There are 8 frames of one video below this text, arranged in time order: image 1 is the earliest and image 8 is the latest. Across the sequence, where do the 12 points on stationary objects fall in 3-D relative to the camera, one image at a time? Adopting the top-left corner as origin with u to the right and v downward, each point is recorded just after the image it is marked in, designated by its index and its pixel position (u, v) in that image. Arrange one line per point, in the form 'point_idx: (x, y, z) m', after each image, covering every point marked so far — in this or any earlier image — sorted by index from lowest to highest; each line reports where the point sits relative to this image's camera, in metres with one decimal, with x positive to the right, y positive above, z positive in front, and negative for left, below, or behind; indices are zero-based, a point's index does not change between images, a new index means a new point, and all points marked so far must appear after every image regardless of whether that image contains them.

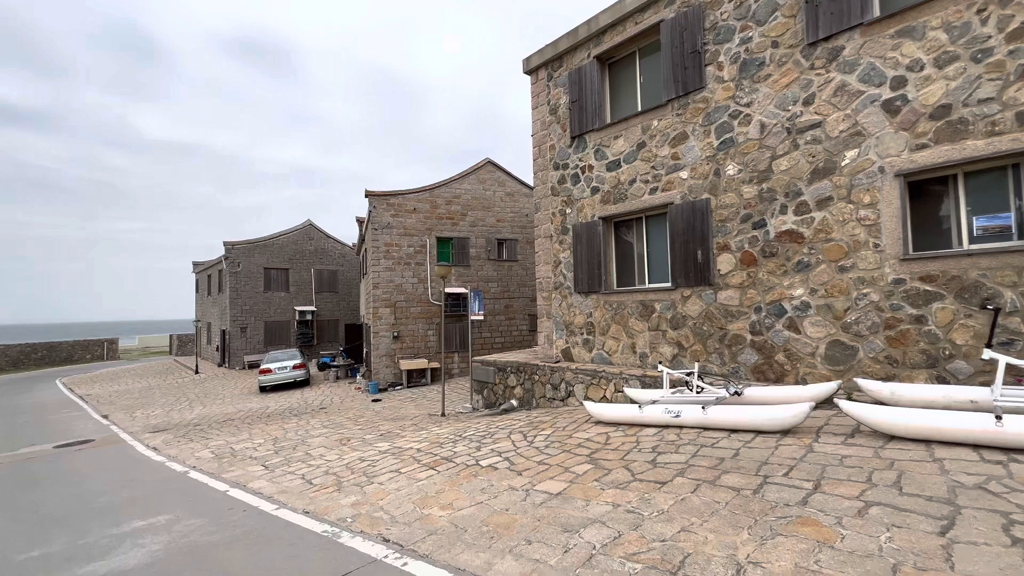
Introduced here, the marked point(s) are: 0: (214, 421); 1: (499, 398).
0: (-6.9, -3.1, +10.3) m
1: (-0.3, -2.1, +8.6) m
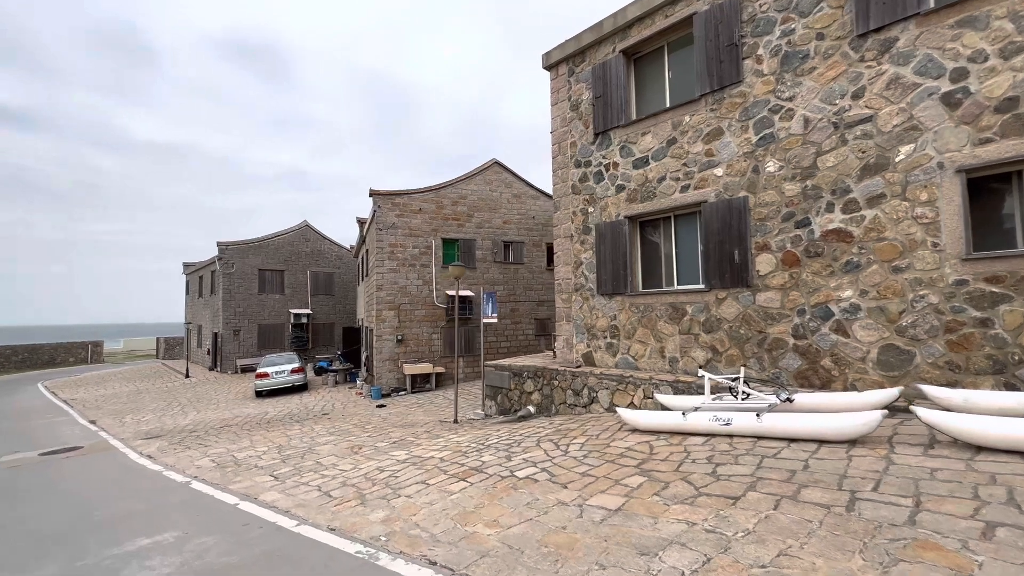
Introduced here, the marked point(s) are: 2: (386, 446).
0: (-6.7, -3.1, +9.9) m
1: (0.0, -2.2, +8.3) m
2: (-1.9, -2.4, +6.8) m
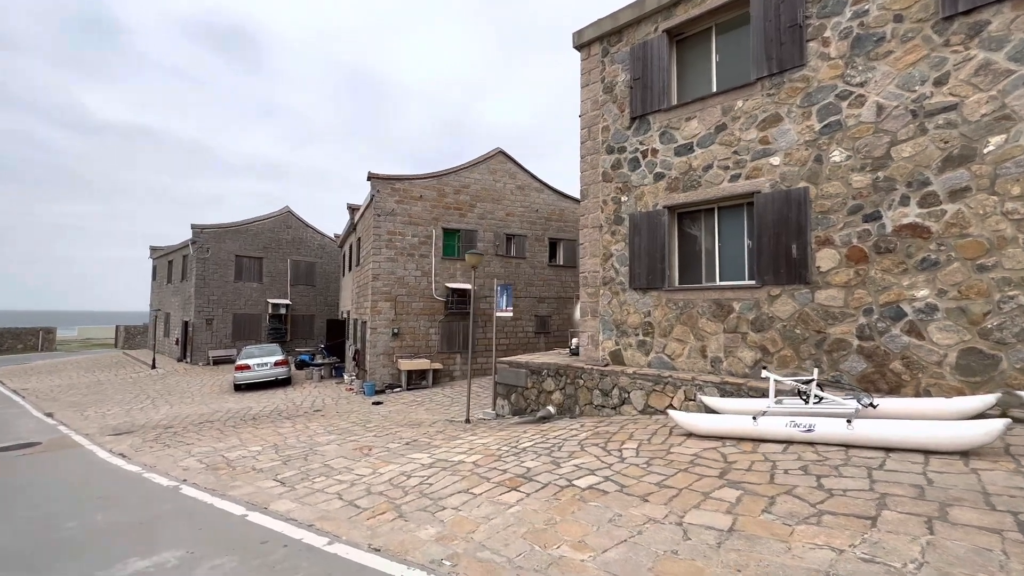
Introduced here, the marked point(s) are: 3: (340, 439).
0: (-6.5, -2.7, +8.9) m
1: (+0.3, -2.0, +7.8) m
2: (-1.5, -2.2, +6.1) m
3: (-2.7, -2.3, +6.9) m
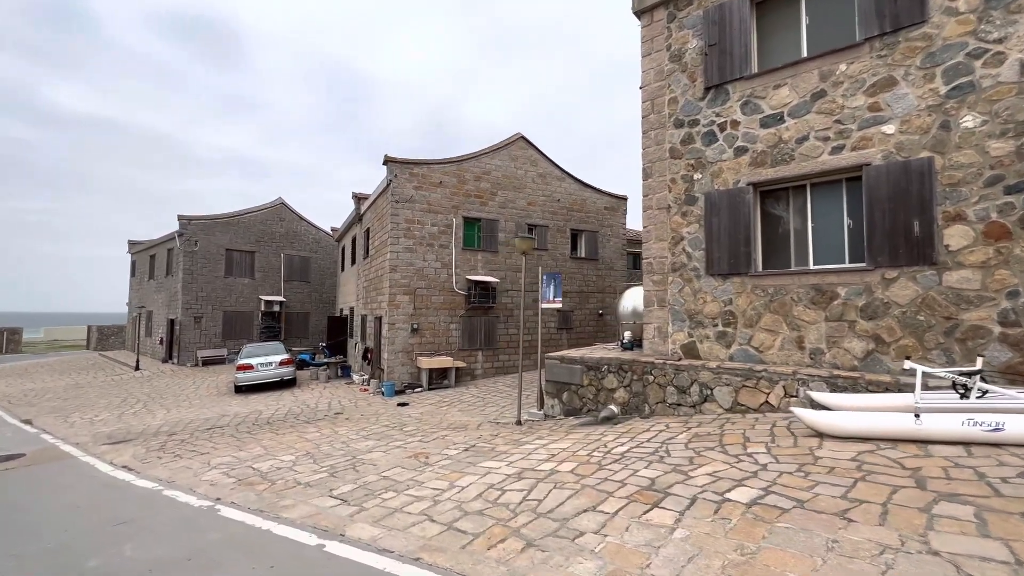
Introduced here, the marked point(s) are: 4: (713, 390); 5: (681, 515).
0: (-5.7, -2.5, +8.0) m
1: (+1.2, -1.8, +7.1) m
2: (-0.6, -2.0, +5.4) m
3: (-1.8, -2.2, +6.1) m
4: (+2.6, -1.3, +5.8) m
5: (+1.1, -1.5, +3.1) m
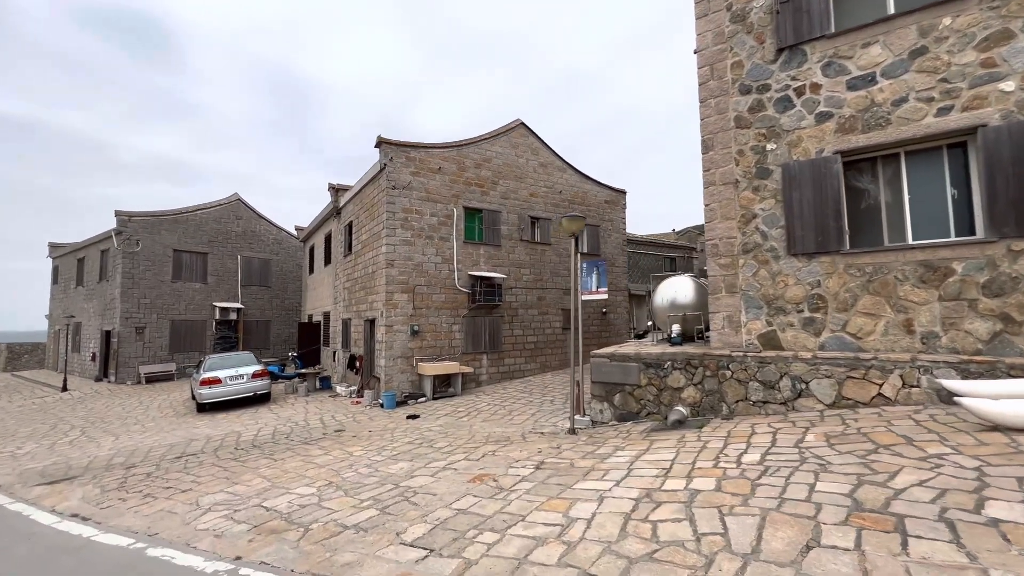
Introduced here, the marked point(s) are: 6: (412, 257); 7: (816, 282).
0: (-5.0, -2.4, +6.4) m
1: (+1.9, -1.6, +6.2) m
2: (+0.3, -1.8, +4.3) m
3: (-1.0, -2.0, +5.0) m
4: (+3.4, -1.1, +5.1) m
5: (+2.2, -1.3, +2.2) m
6: (-2.2, +0.7, +10.0) m
7: (+3.7, +0.1, +5.4) m
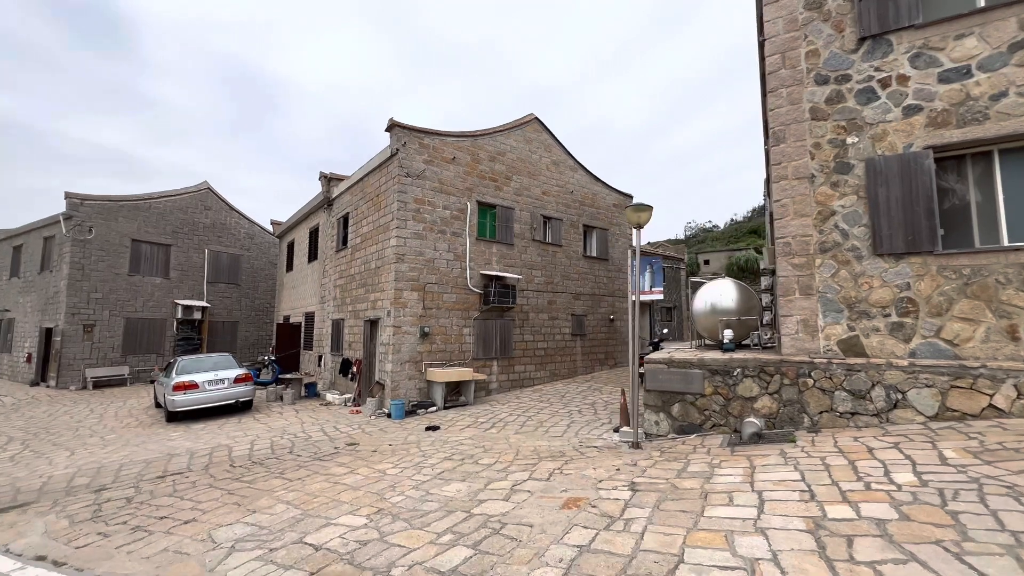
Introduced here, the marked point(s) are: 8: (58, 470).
0: (-4.4, -2.2, +5.2) m
1: (+2.5, -1.6, +5.6) m
2: (+1.1, -1.7, +3.6) m
3: (-0.2, -1.9, +4.2) m
4: (+4.1, -1.1, +4.7) m
5: (+3.2, -1.2, +1.7) m
6: (-1.8, +0.7, +9.1) m
7: (+4.4, 0.0, +5.1) m
8: (-5.9, -2.4, +5.8) m
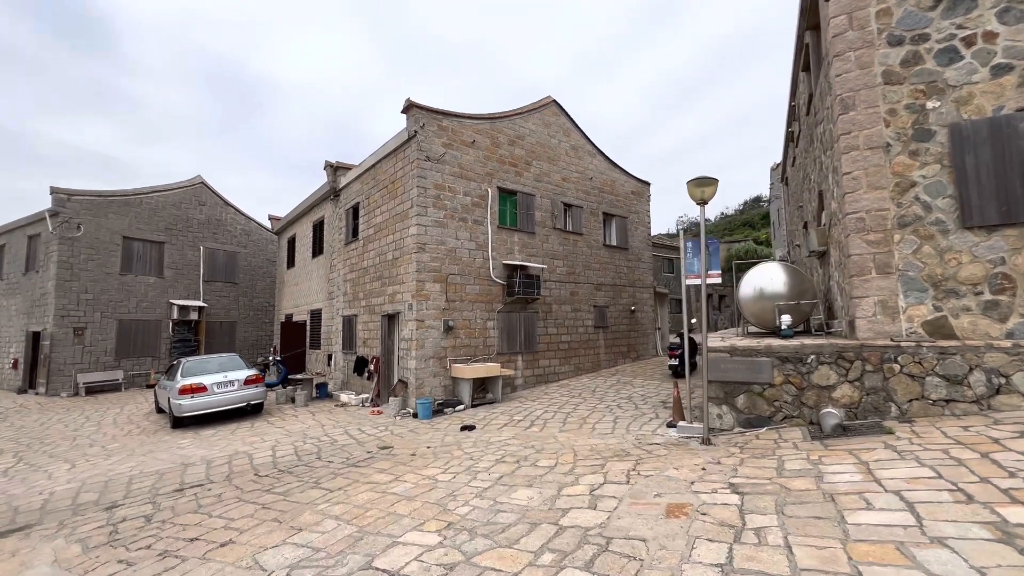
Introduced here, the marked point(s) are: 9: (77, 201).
0: (-3.7, -2.1, +4.6) m
1: (+3.1, -1.4, +5.2) m
2: (+1.8, -1.5, +3.2) m
3: (+0.5, -1.7, +3.7) m
4: (+4.8, -0.9, +4.3) m
5: (+3.9, -1.0, +1.3) m
6: (-1.3, +0.9, +8.6) m
7: (+5.0, +0.3, +4.6) m
8: (-5.3, -2.3, +5.2) m
9: (-13.1, +2.6, +13.5) m
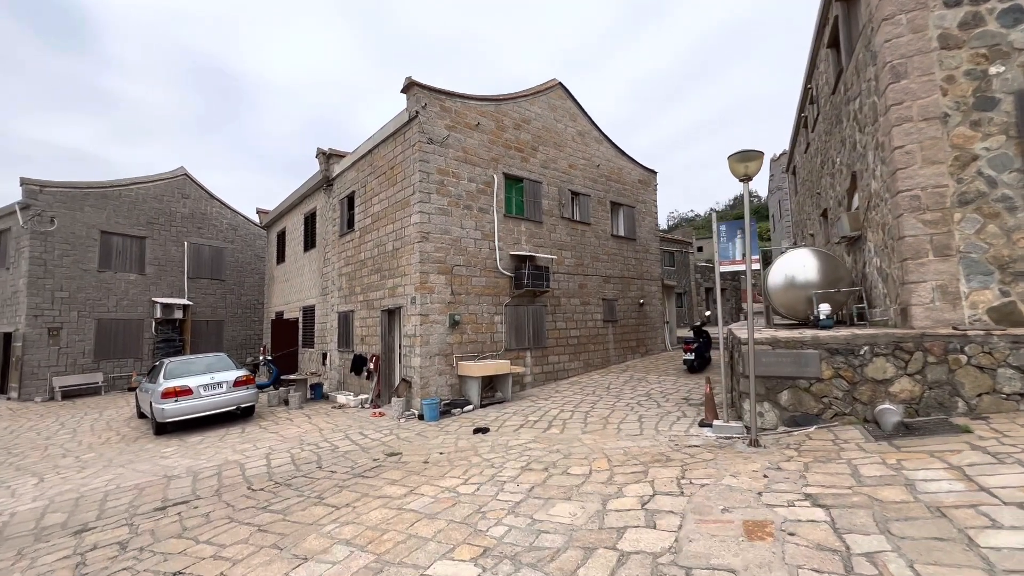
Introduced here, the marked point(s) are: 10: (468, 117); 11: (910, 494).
0: (-3.5, -2.1, +4.0) m
1: (+3.4, -1.2, +4.7) m
2: (+2.1, -1.4, +2.7) m
3: (+0.7, -1.6, +3.2) m
4: (+5.1, -0.7, +3.9) m
5: (+4.3, -0.8, +0.9) m
6: (-1.1, +1.0, +8.0) m
7: (+5.3, +0.5, +4.2) m
8: (-5.0, -2.2, +4.6) m
9: (-13.0, +2.7, +12.6) m
10: (-0.8, +3.2, +8.5) m
11: (+2.6, -1.3, +2.9) m
